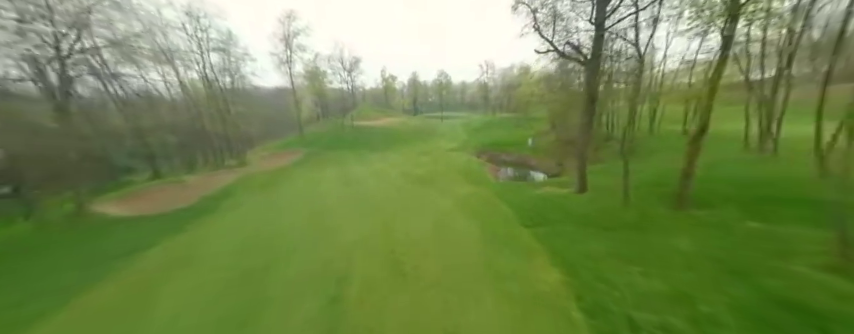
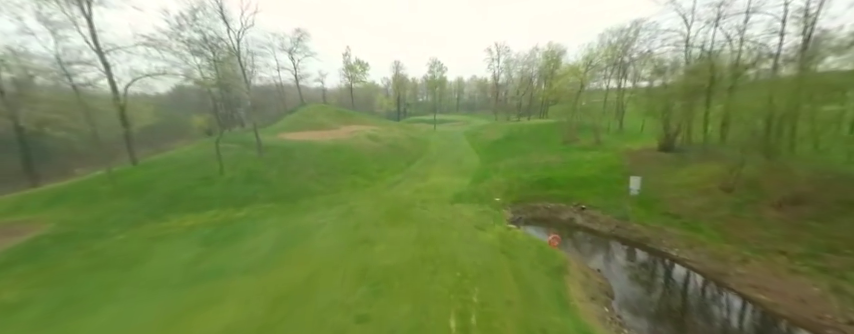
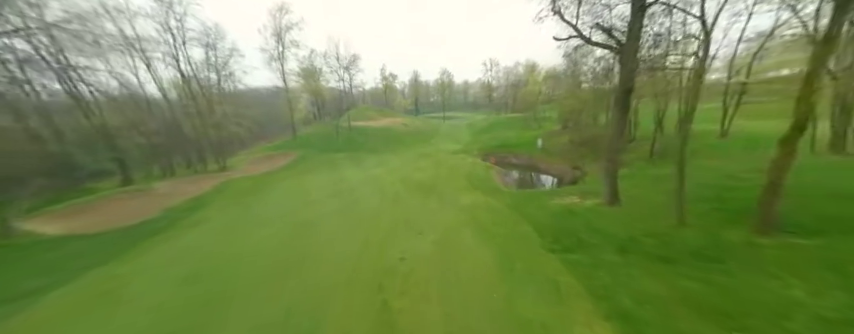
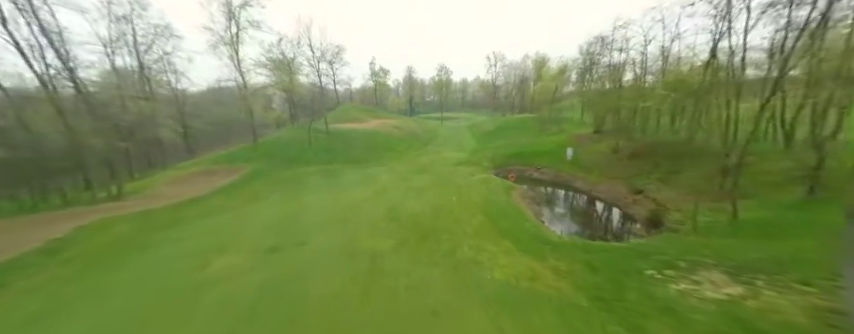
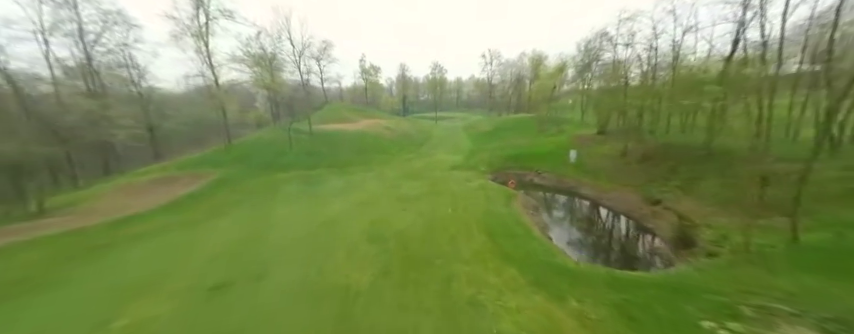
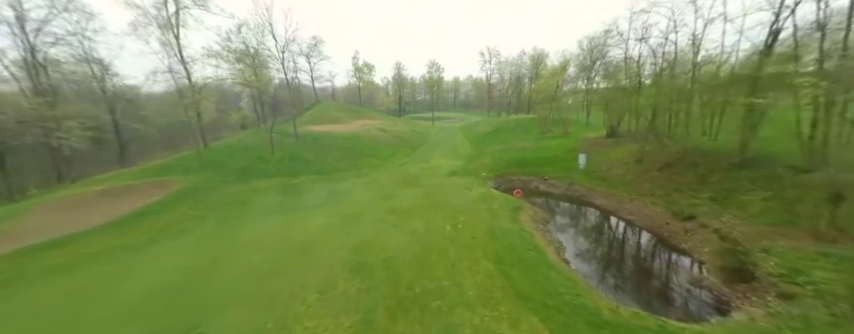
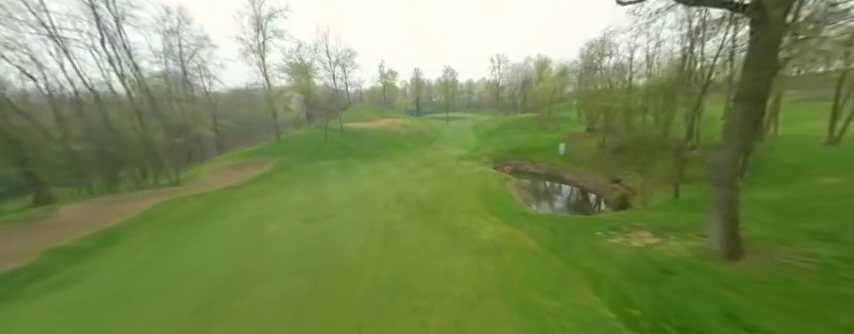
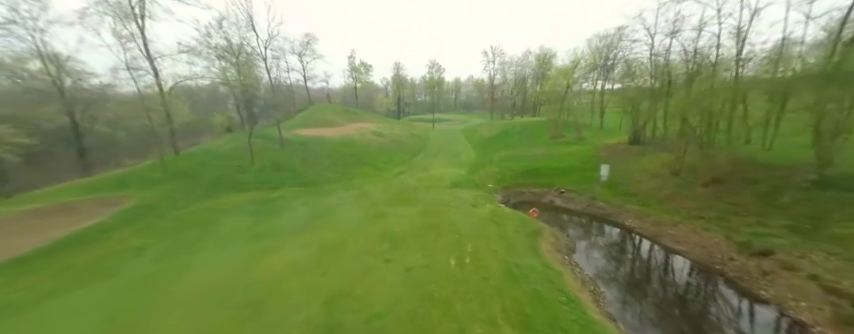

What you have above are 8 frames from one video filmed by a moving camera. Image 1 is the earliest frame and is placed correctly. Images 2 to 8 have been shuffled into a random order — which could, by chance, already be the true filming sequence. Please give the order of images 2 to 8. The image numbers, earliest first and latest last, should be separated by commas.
3, 7, 4, 5, 6, 8, 2
